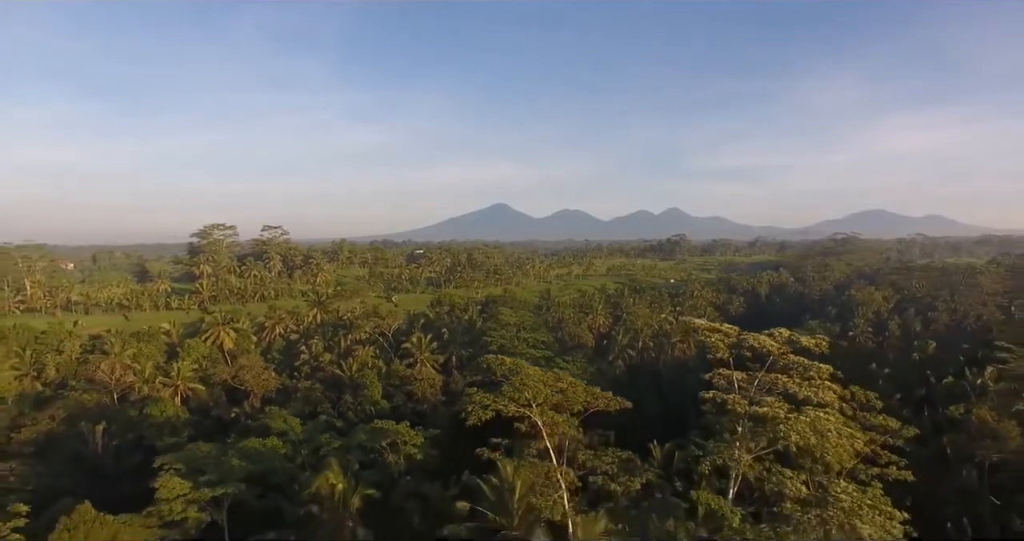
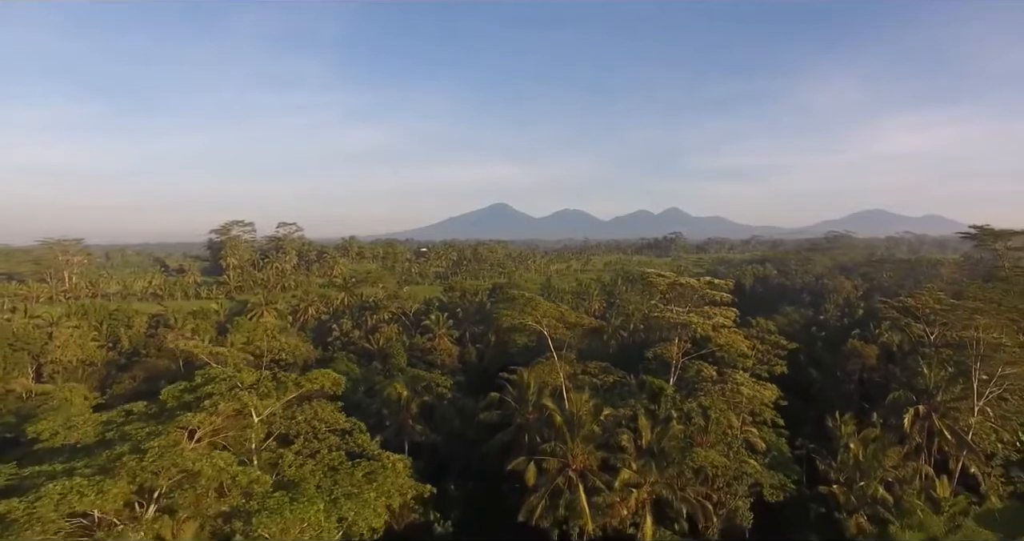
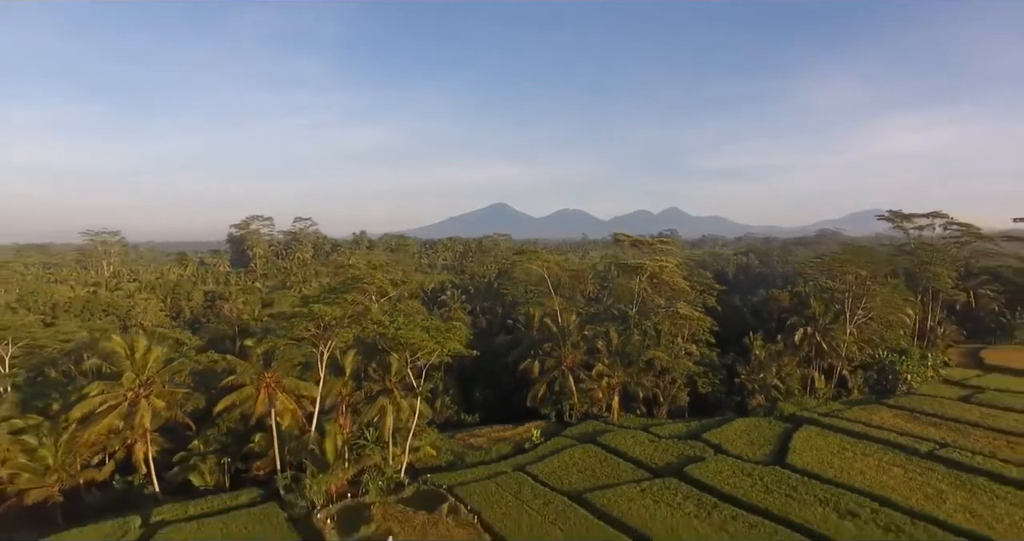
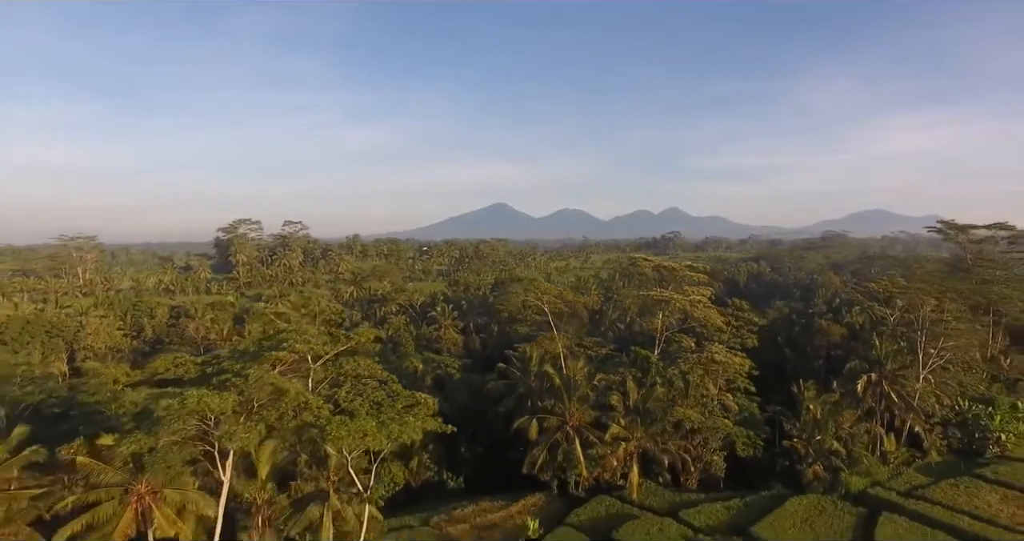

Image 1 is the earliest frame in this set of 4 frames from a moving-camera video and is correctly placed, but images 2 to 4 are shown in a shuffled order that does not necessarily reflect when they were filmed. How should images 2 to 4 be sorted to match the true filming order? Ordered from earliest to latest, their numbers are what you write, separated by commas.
2, 4, 3
